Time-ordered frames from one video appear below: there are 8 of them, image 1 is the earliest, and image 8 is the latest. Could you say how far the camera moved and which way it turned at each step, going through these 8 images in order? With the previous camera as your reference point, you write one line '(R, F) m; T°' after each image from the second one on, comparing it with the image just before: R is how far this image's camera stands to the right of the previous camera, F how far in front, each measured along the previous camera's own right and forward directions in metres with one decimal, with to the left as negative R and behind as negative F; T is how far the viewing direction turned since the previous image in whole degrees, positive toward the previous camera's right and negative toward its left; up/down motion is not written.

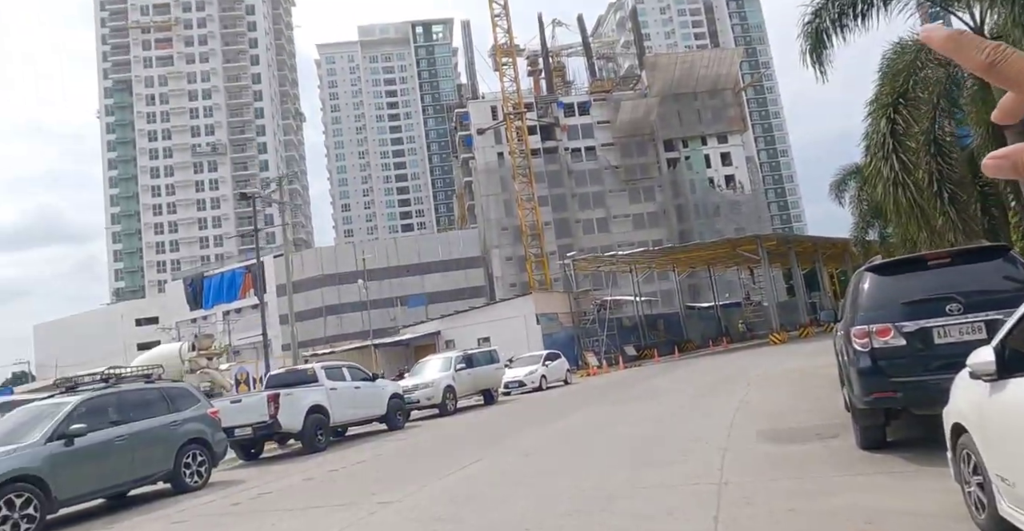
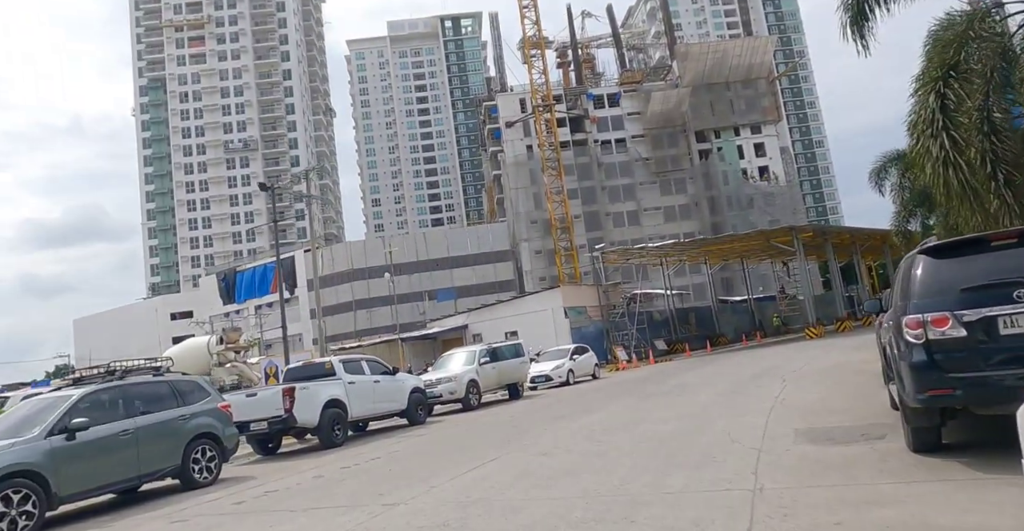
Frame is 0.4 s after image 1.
(+0.2, +0.5) m; -3°
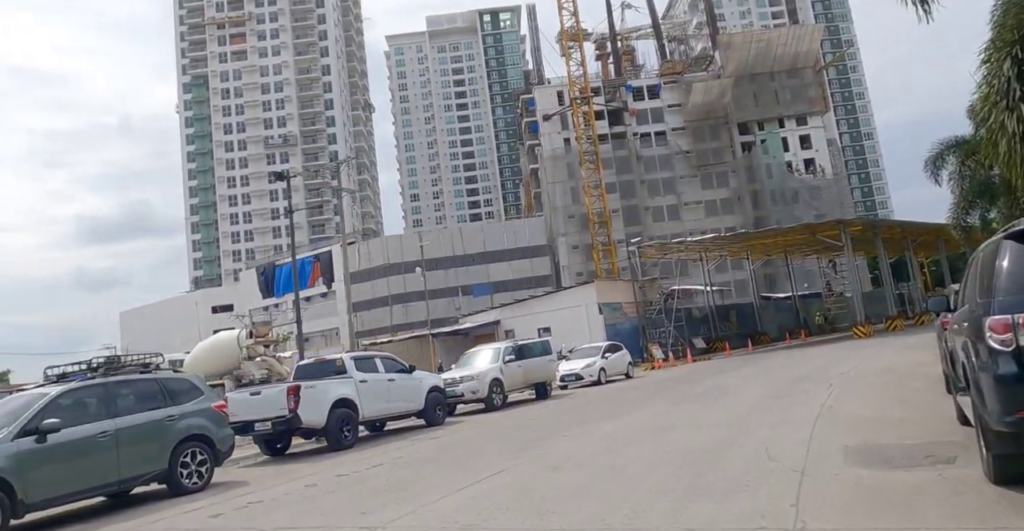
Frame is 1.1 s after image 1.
(+0.4, +1.0) m; -3°
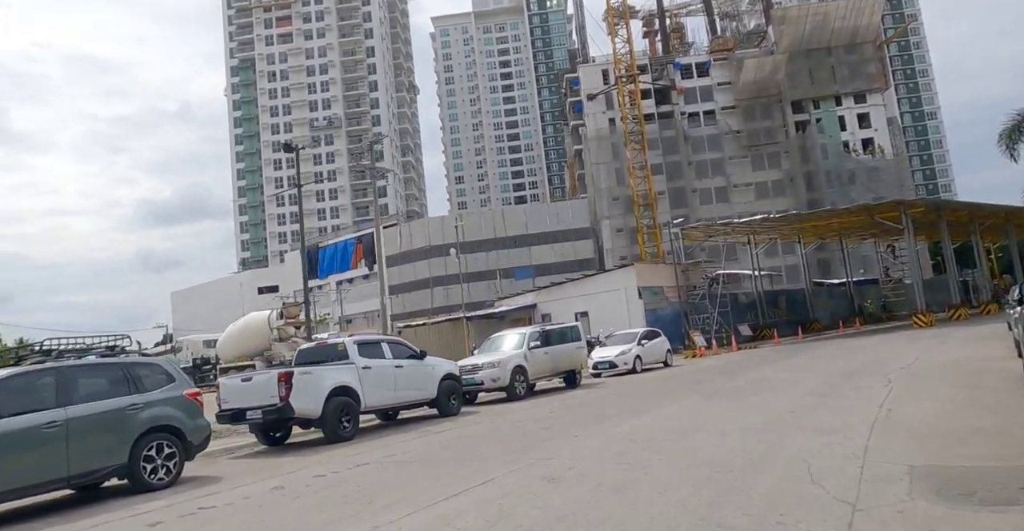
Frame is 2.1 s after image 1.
(+0.5, +1.3) m; -4°
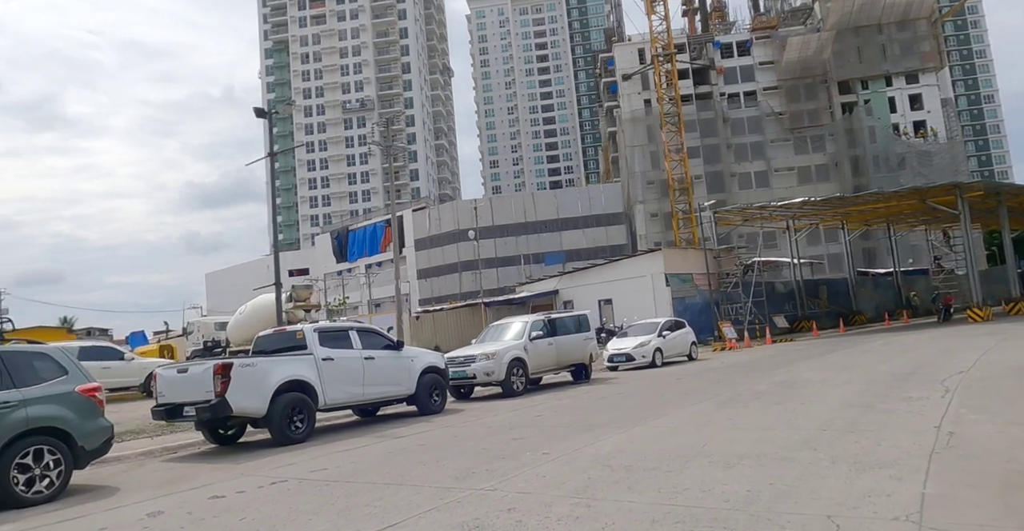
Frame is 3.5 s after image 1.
(+0.9, +1.8) m; -3°
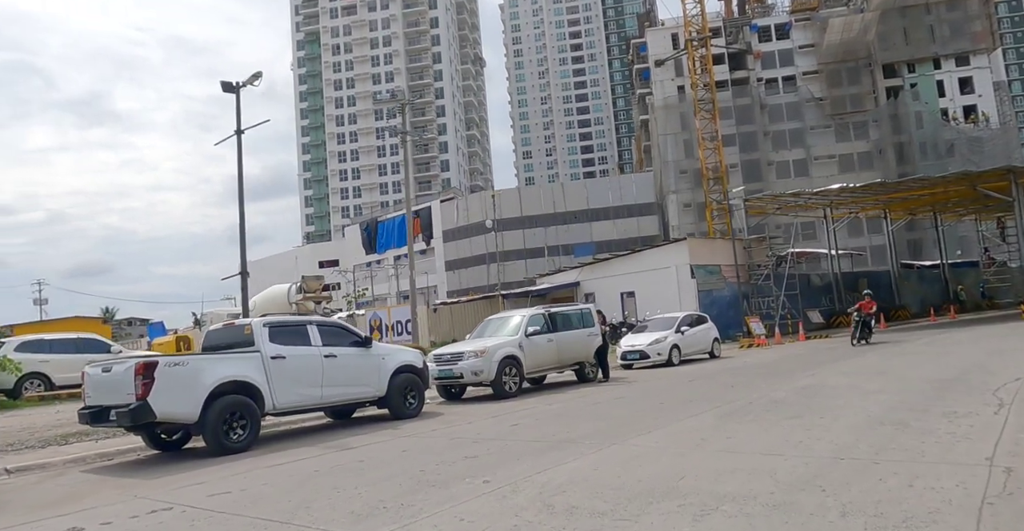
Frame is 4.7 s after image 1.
(+0.9, +1.4) m; -3°
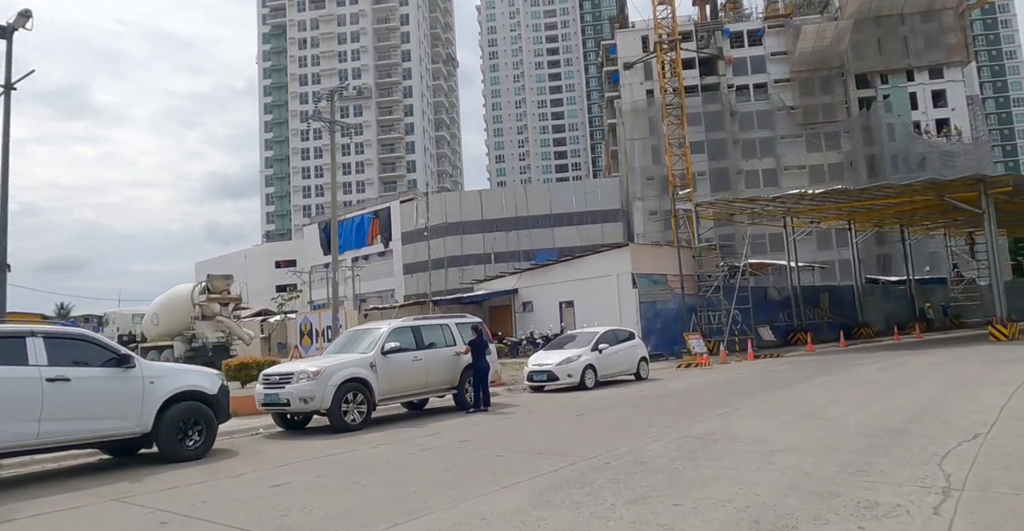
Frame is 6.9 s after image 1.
(+2.1, +2.7) m; +2°
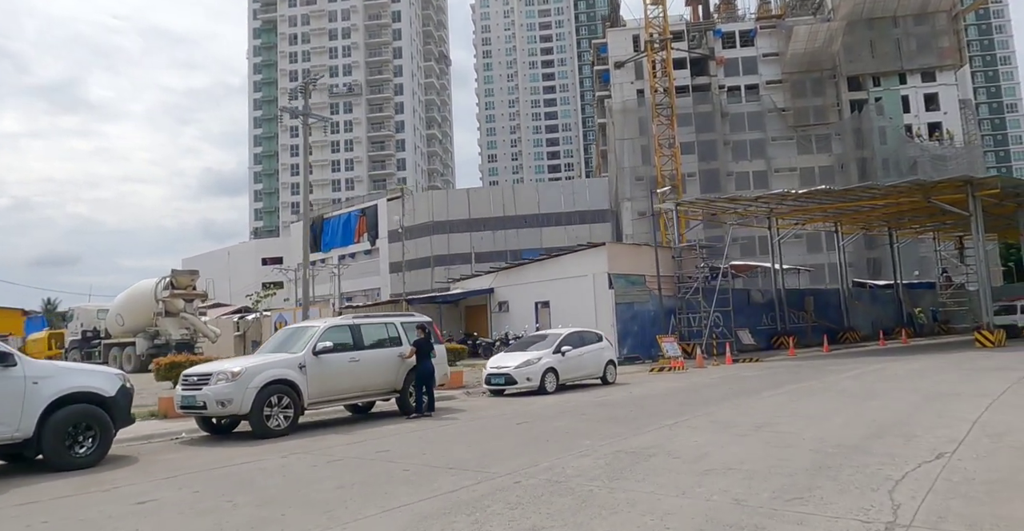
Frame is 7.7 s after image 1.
(+0.8, +0.8) m; 0°
